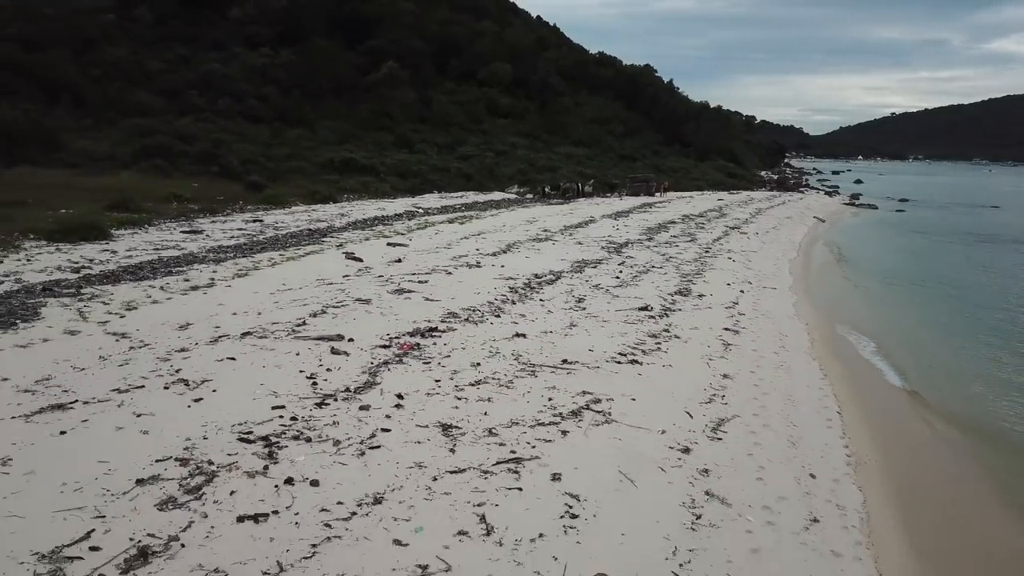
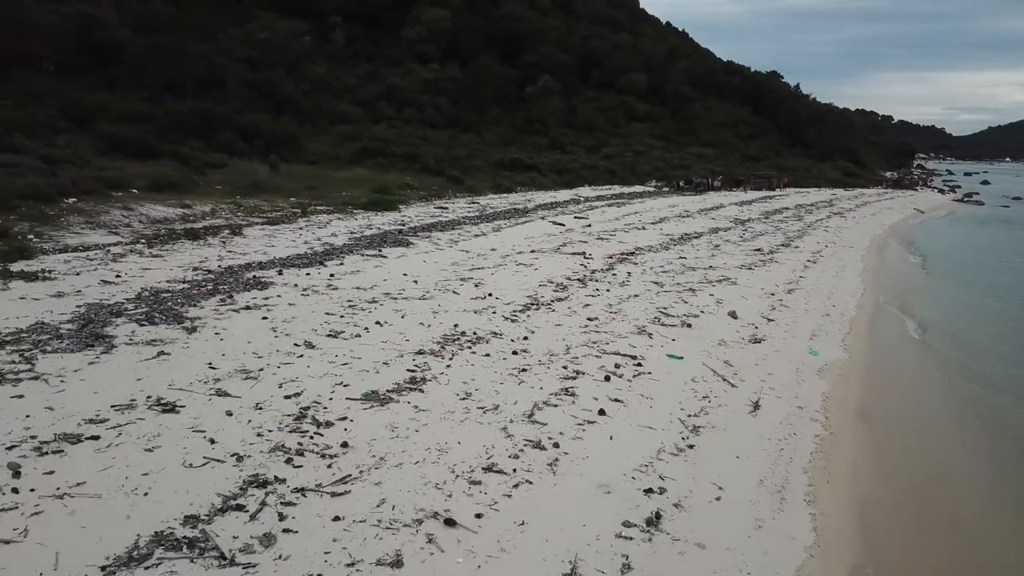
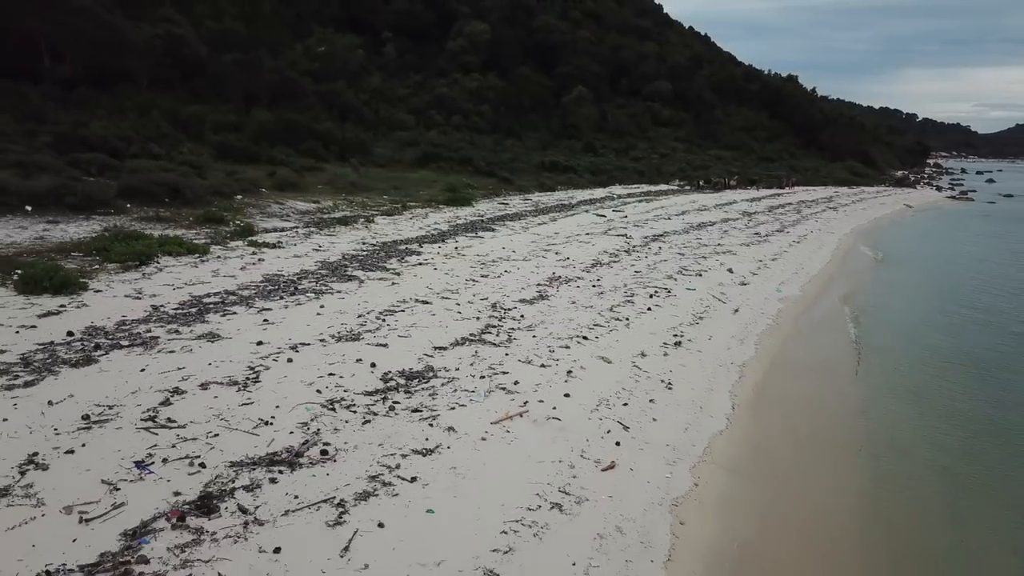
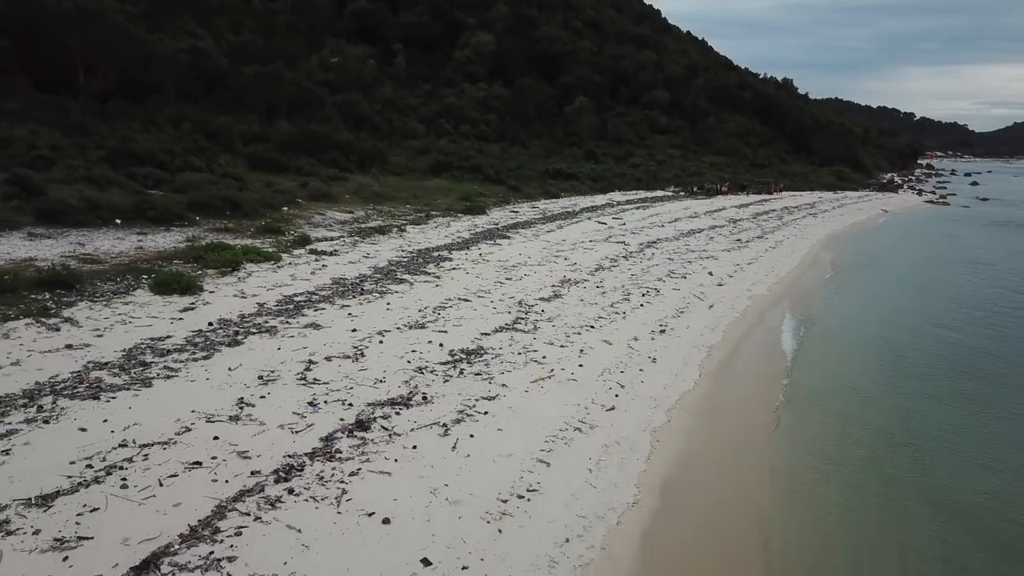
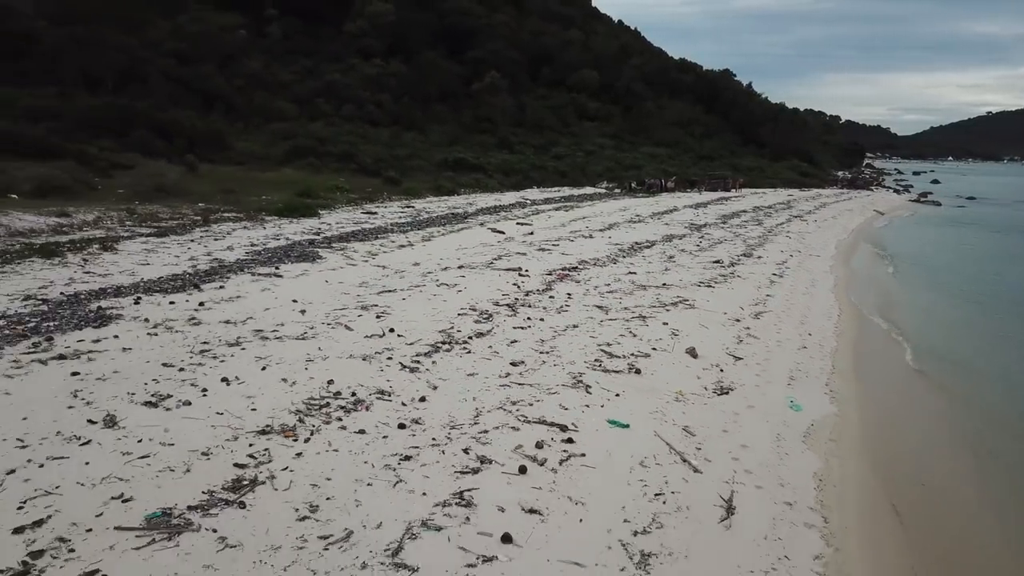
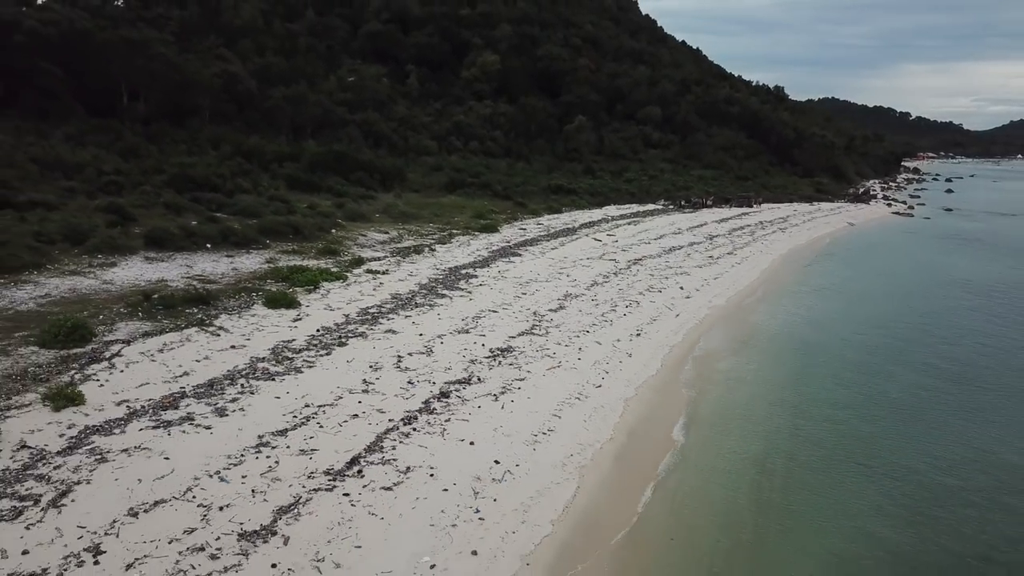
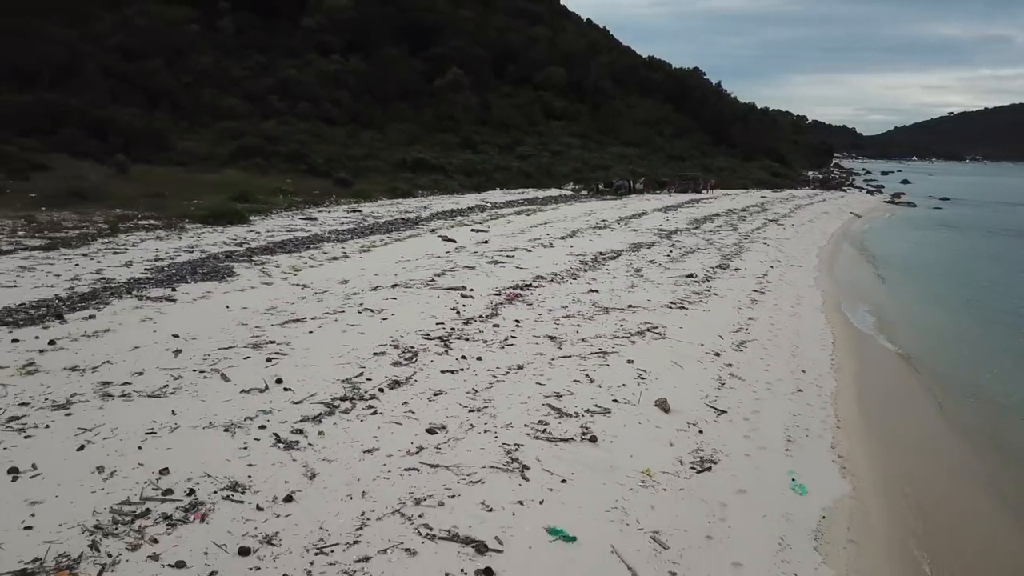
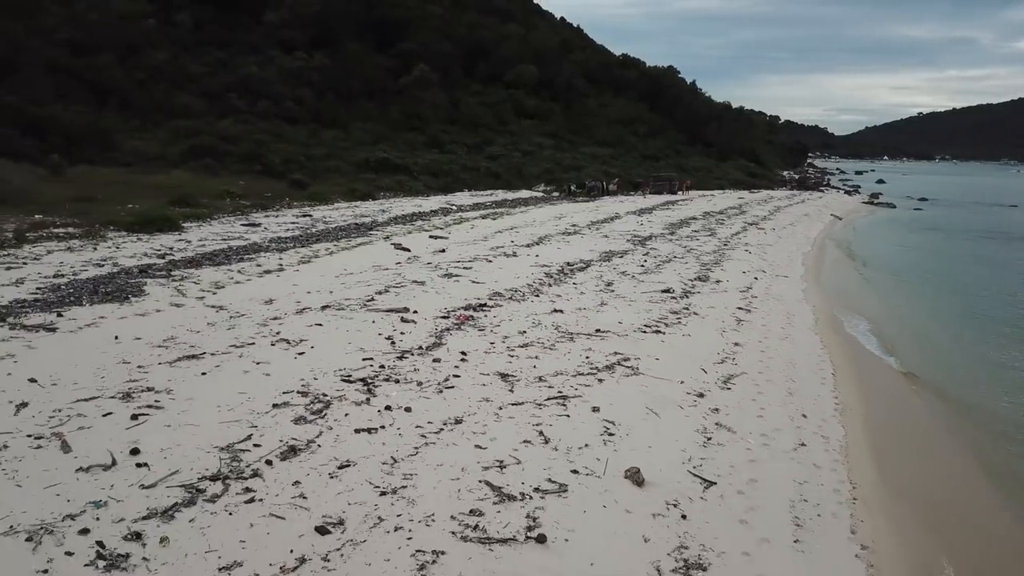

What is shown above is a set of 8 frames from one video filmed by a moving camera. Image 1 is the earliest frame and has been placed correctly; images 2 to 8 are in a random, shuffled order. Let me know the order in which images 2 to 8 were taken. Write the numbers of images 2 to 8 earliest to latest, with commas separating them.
8, 7, 5, 2, 3, 4, 6
